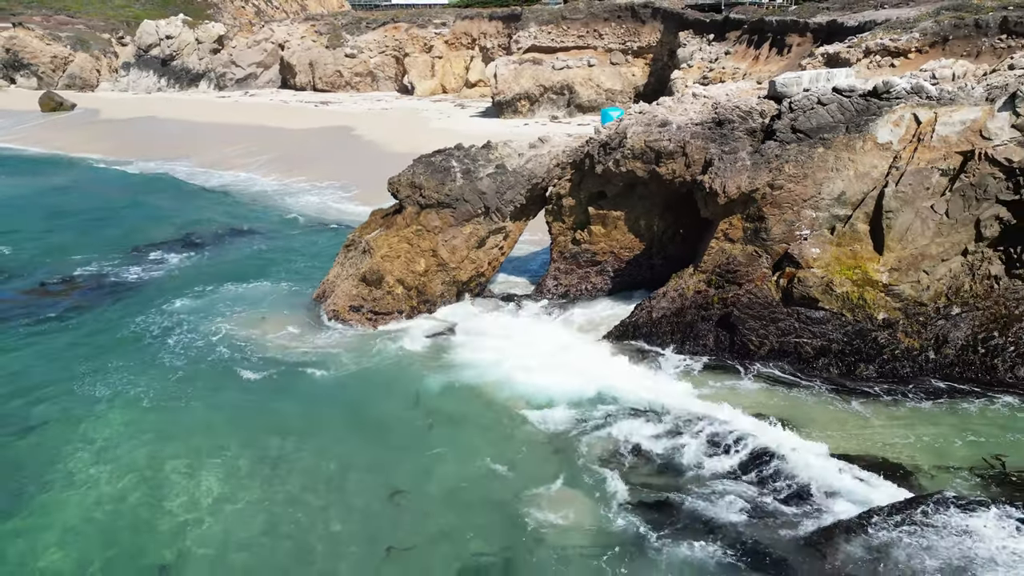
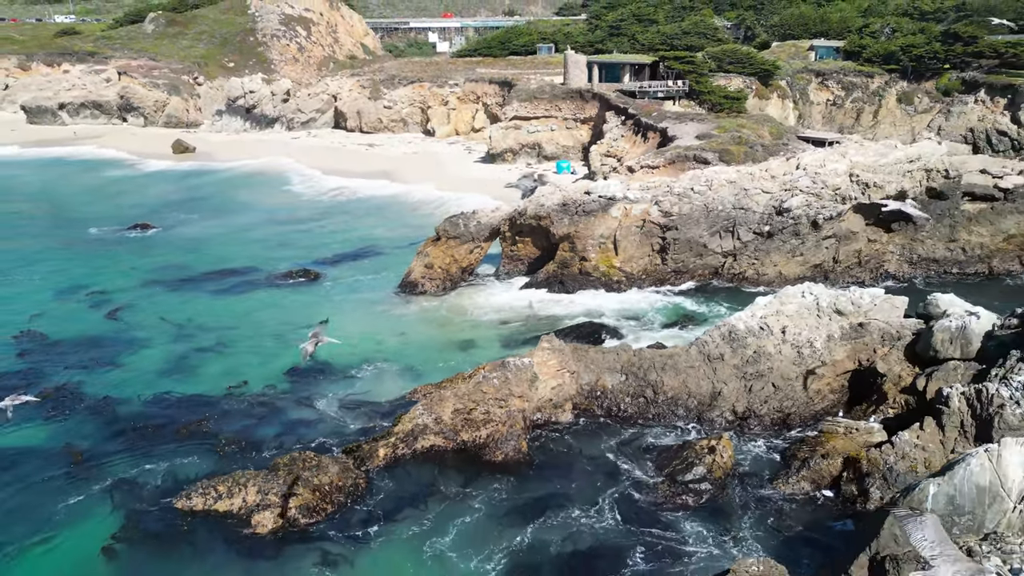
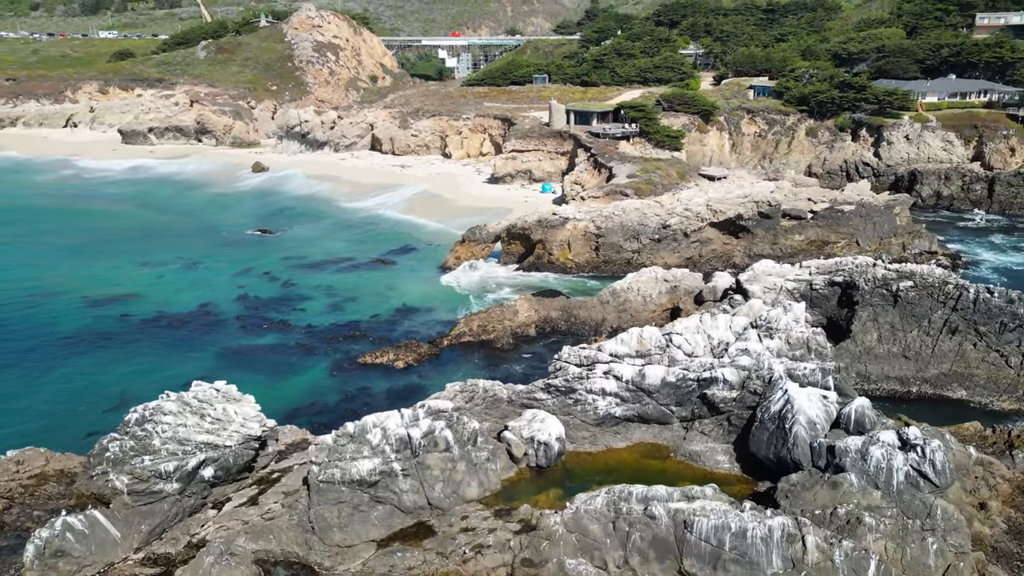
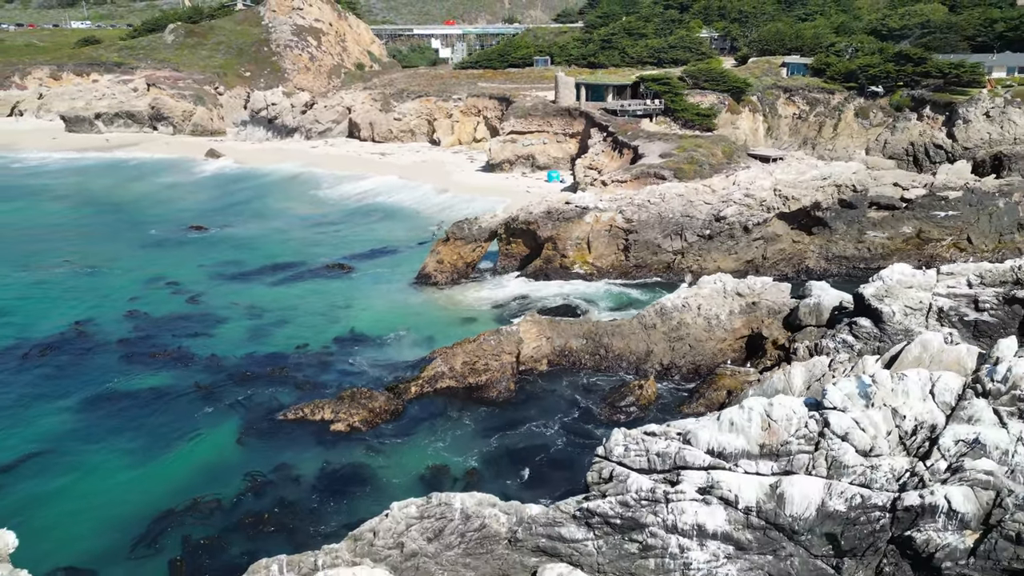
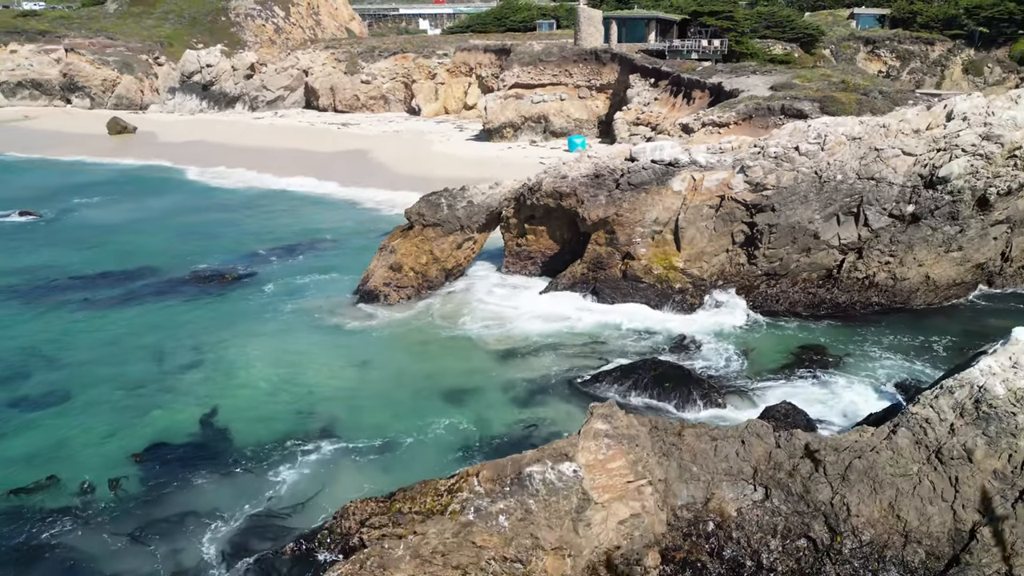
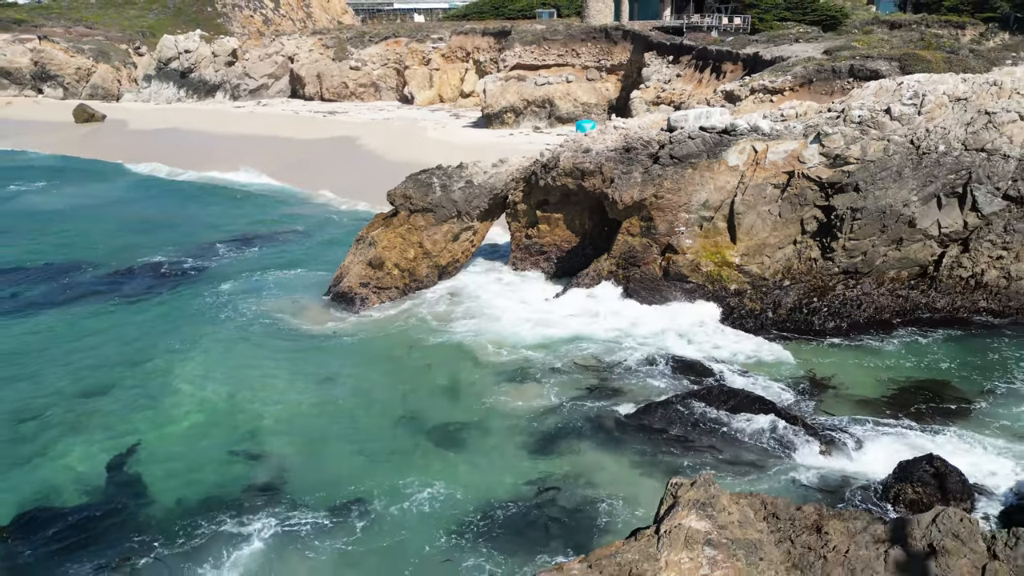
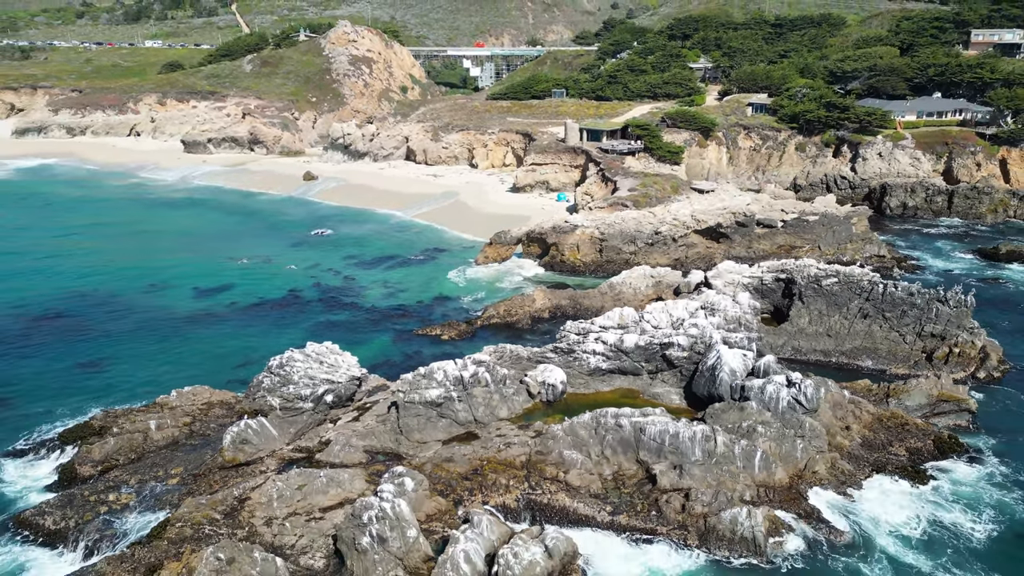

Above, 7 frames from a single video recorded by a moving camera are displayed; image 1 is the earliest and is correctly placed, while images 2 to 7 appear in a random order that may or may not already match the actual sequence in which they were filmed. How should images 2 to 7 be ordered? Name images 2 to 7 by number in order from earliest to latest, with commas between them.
6, 5, 2, 4, 3, 7
